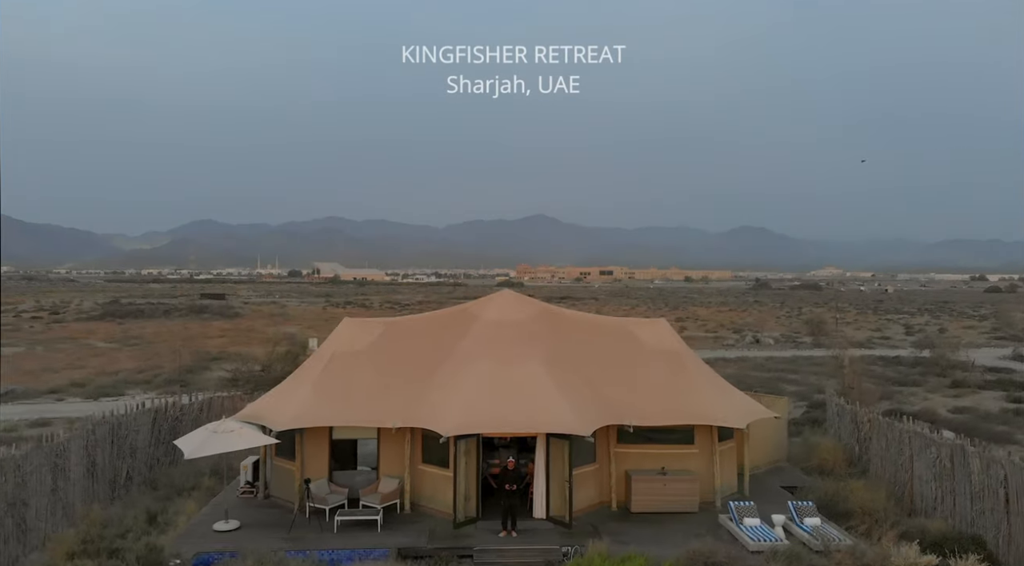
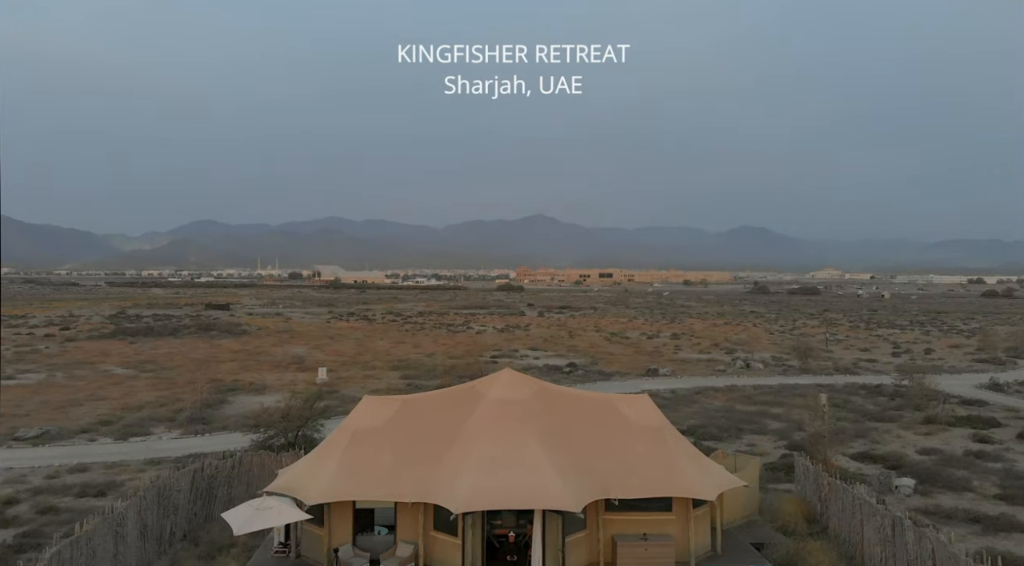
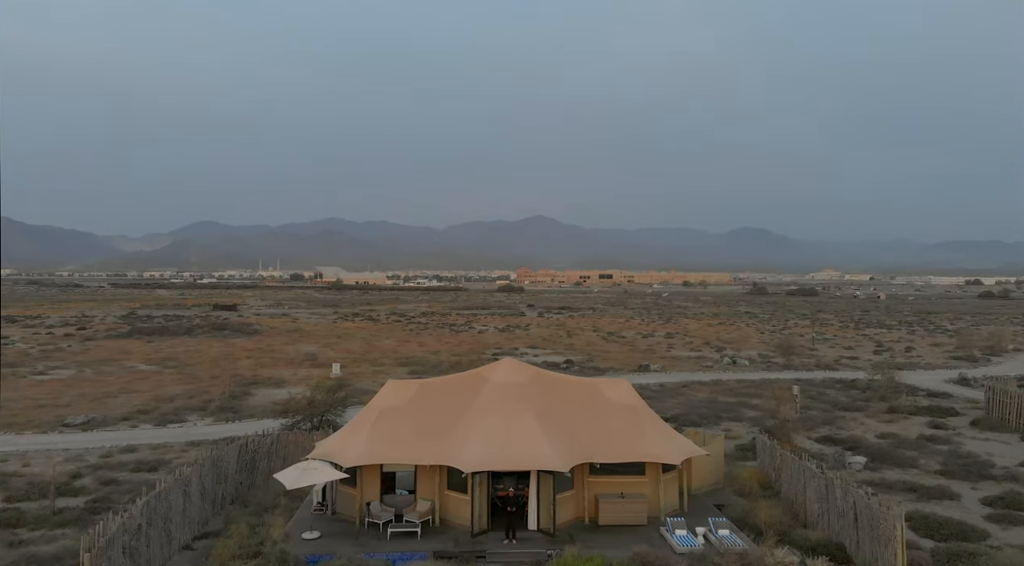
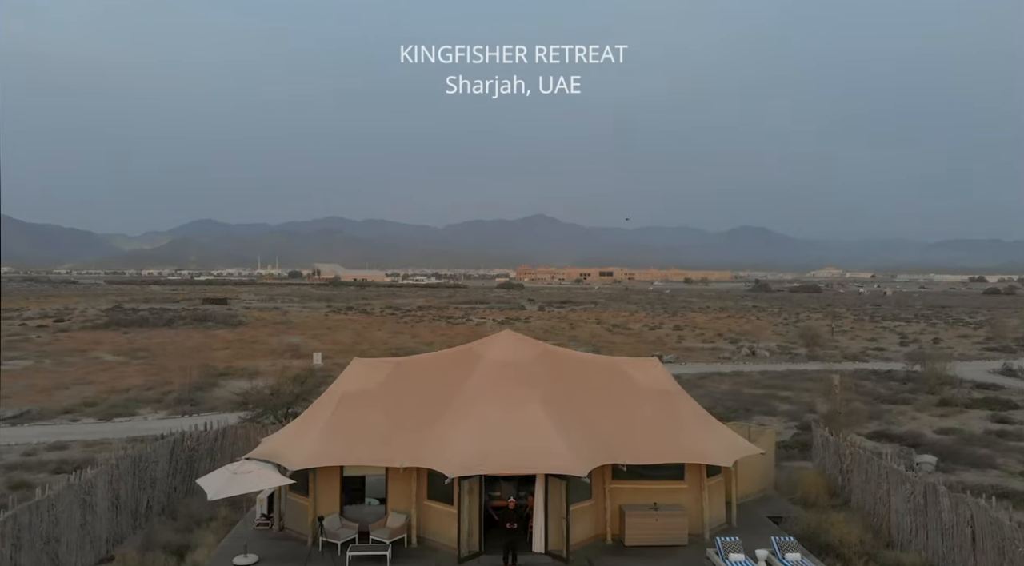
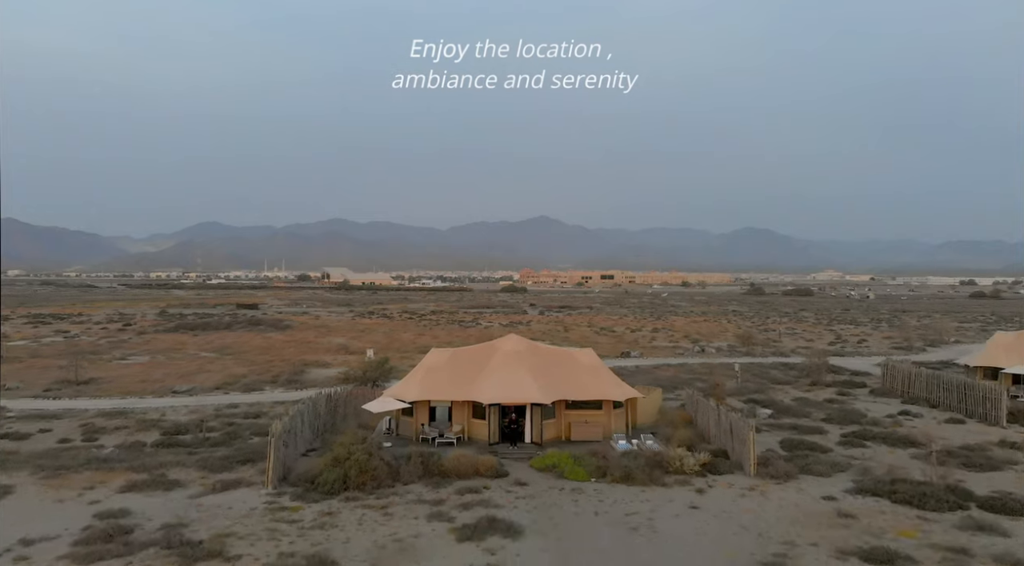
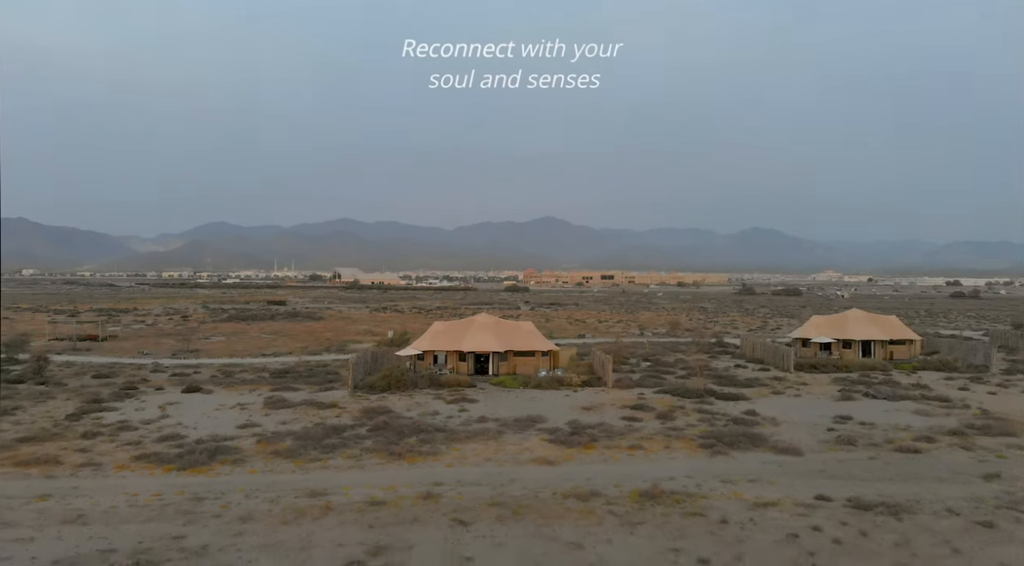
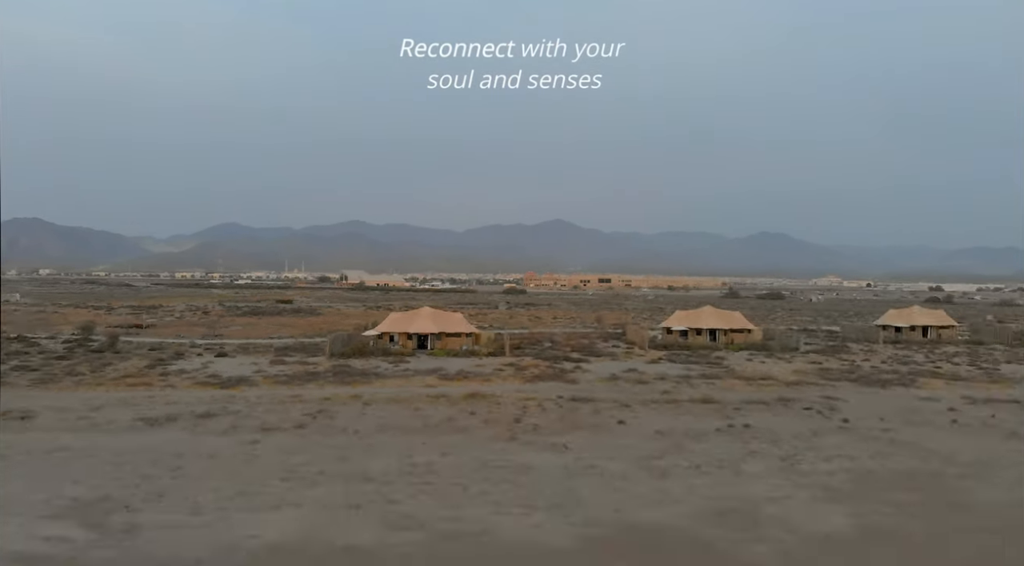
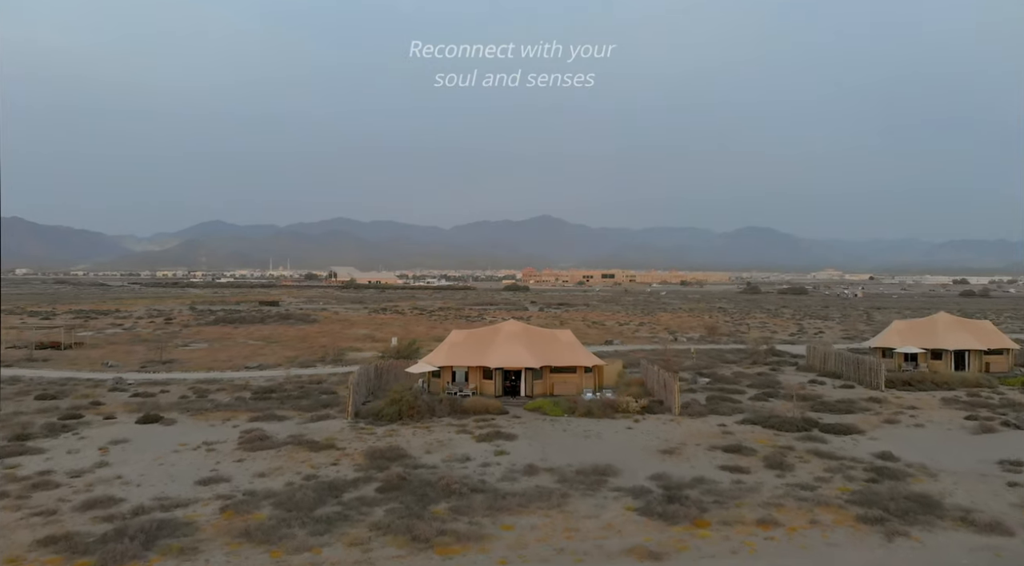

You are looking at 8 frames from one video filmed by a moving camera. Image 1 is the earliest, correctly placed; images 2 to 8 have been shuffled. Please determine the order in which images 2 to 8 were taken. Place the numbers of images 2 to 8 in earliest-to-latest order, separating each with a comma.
4, 2, 3, 5, 8, 6, 7
